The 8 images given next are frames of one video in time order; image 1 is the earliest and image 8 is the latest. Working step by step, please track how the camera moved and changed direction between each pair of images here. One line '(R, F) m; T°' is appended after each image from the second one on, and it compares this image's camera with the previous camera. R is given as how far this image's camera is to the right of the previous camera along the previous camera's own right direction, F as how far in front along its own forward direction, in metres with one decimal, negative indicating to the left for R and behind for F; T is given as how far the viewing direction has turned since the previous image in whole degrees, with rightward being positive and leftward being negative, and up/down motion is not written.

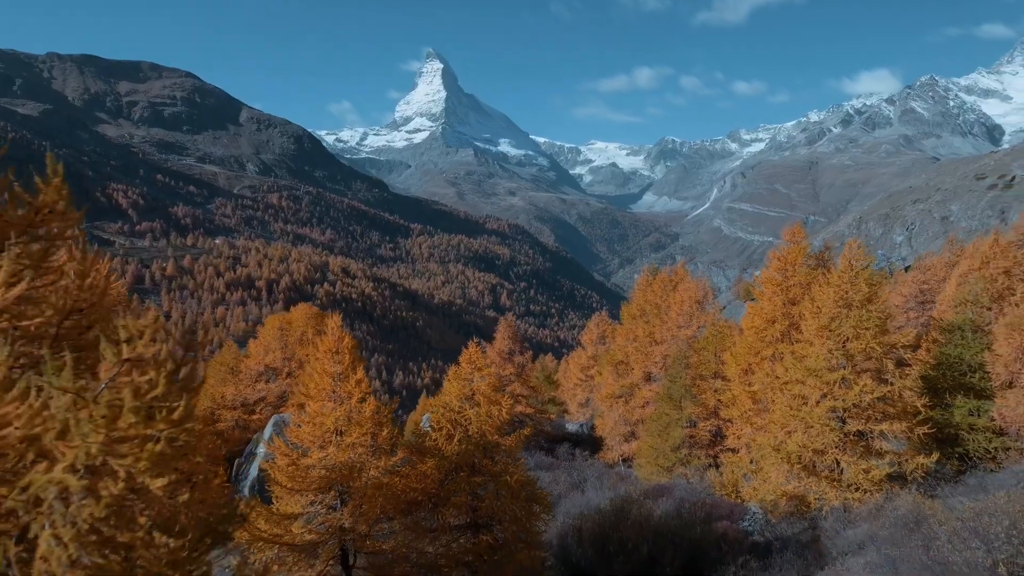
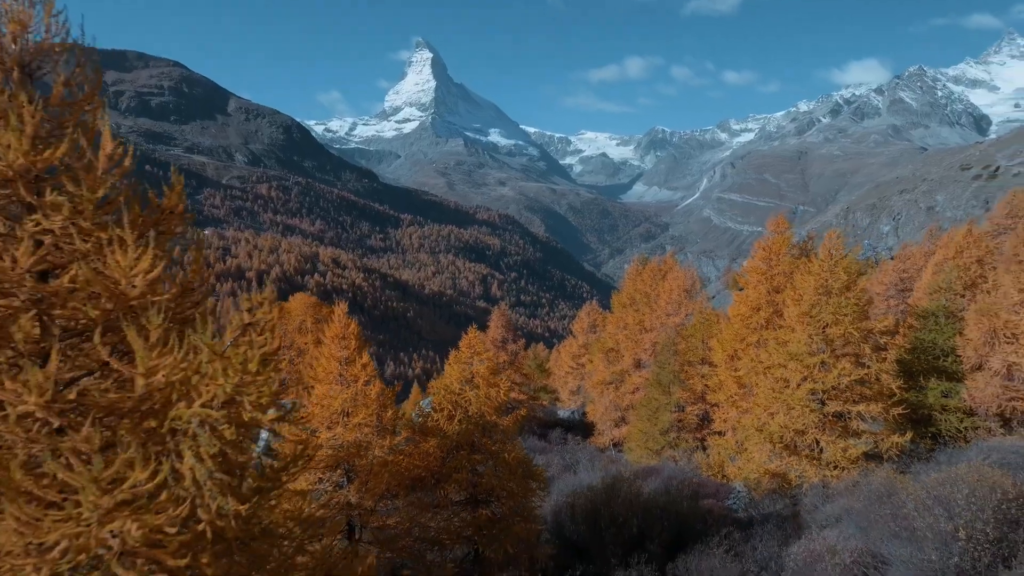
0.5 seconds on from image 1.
(-0.1, -0.8) m; +1°
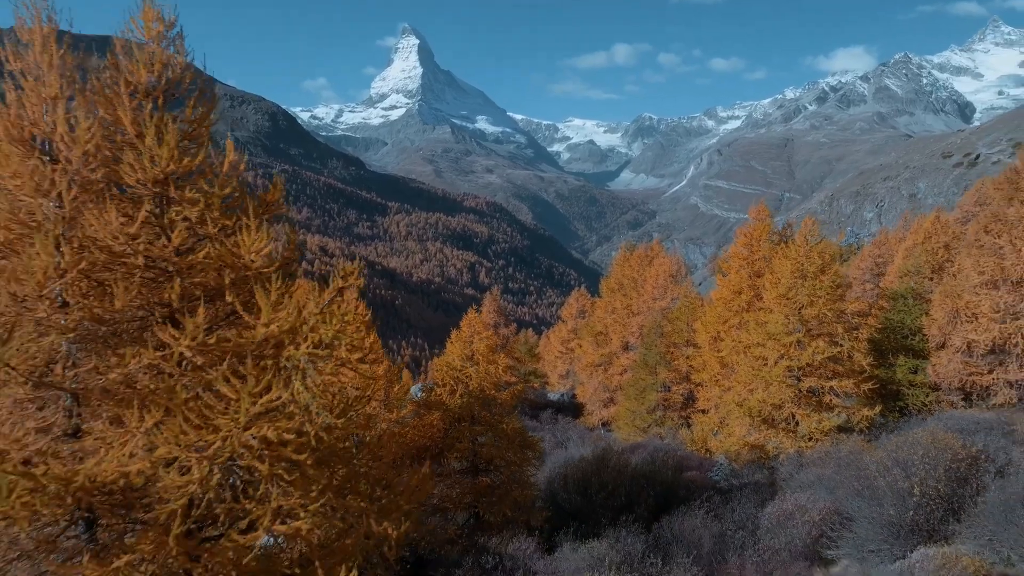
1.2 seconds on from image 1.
(-0.2, -1.1) m; +1°
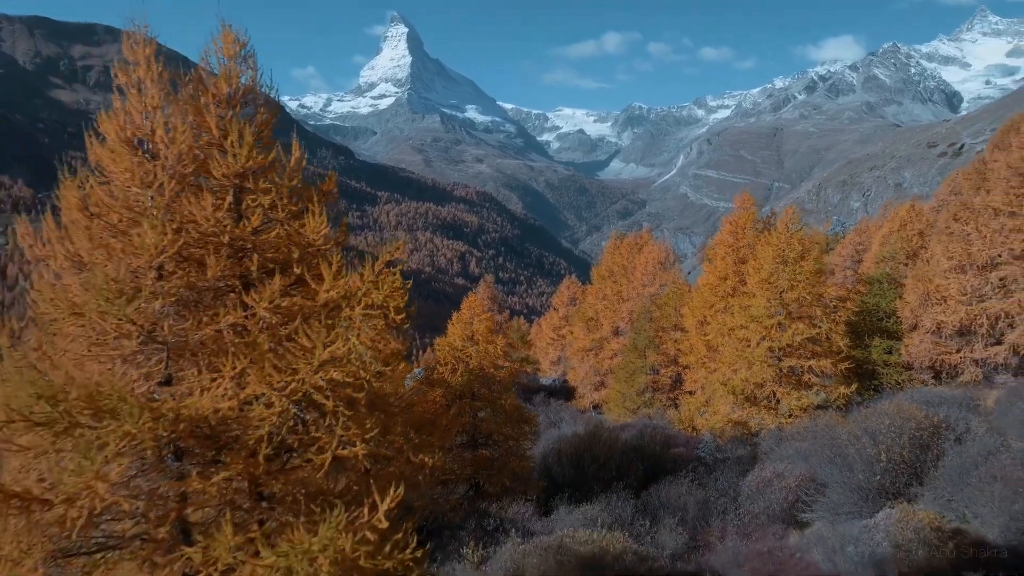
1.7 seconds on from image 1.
(-0.2, -1.0) m; +1°
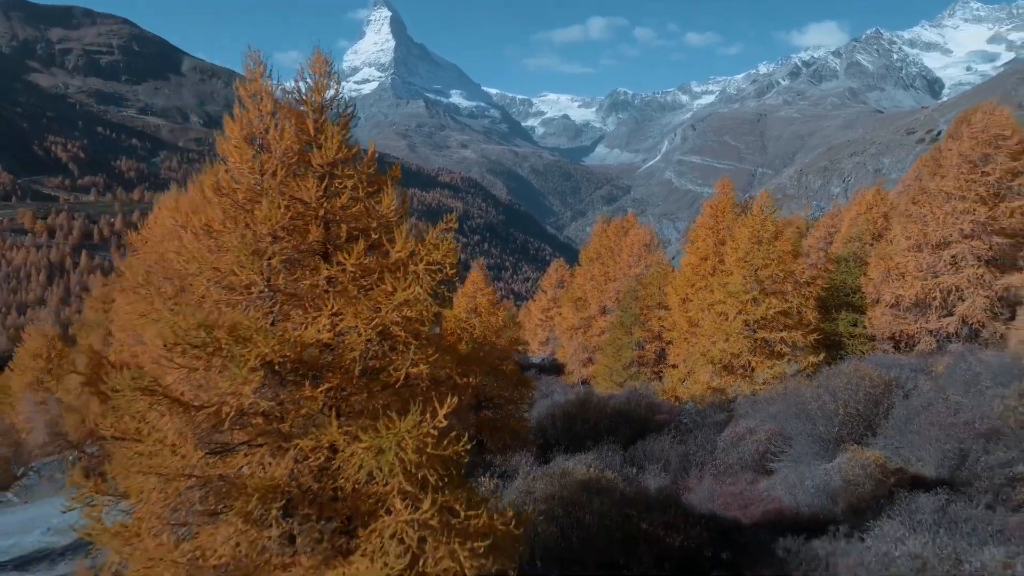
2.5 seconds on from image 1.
(-0.4, -1.8) m; +1°
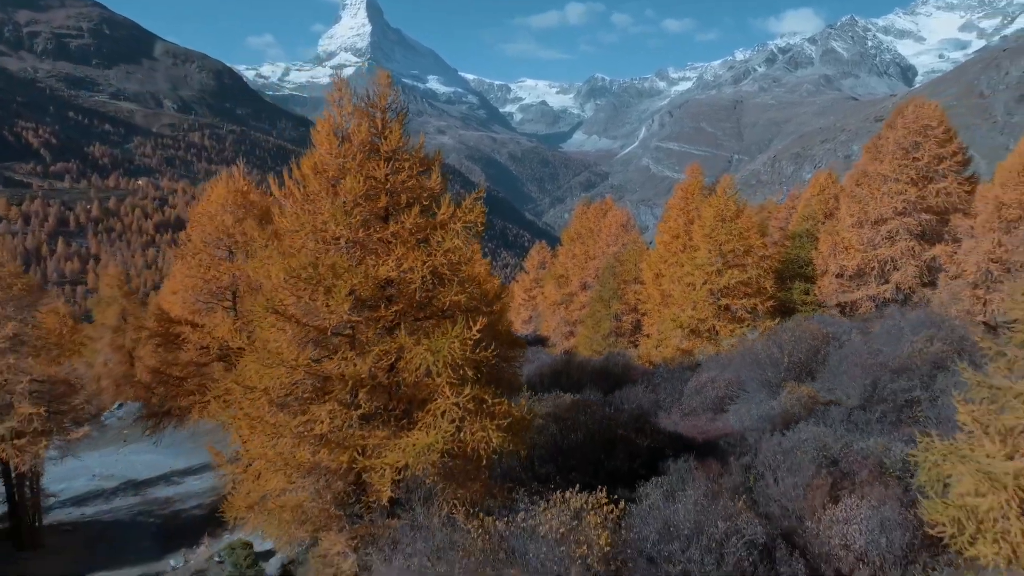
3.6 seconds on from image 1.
(-0.4, -2.8) m; +2°
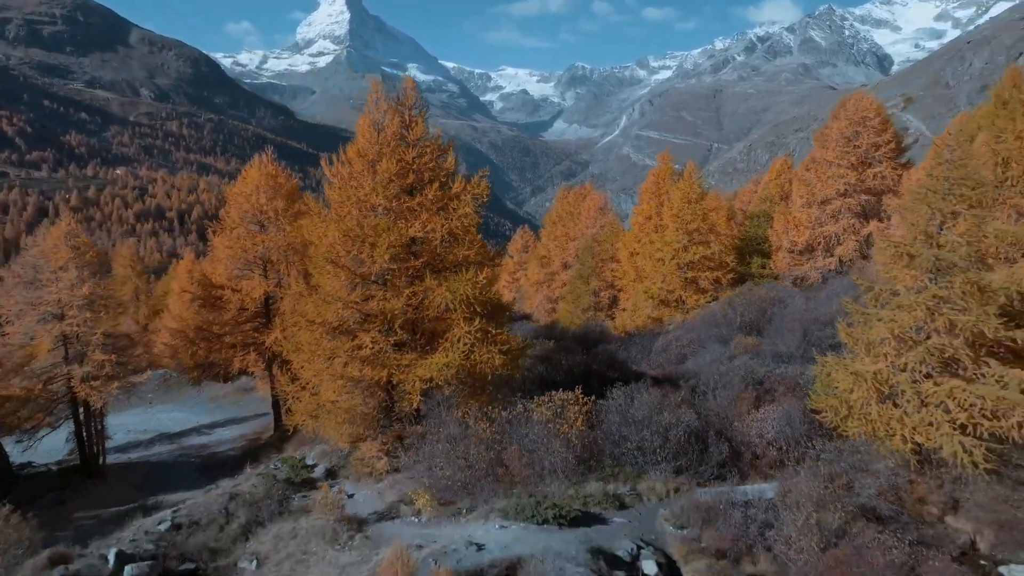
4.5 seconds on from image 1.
(-0.3, -3.0) m; +1°
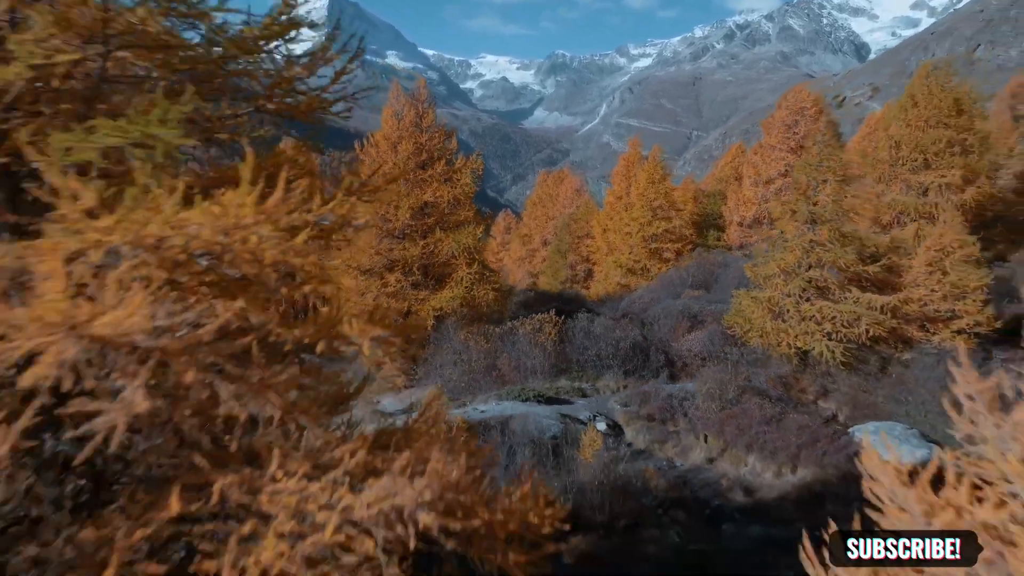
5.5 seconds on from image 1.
(-0.2, -3.9) m; +1°
